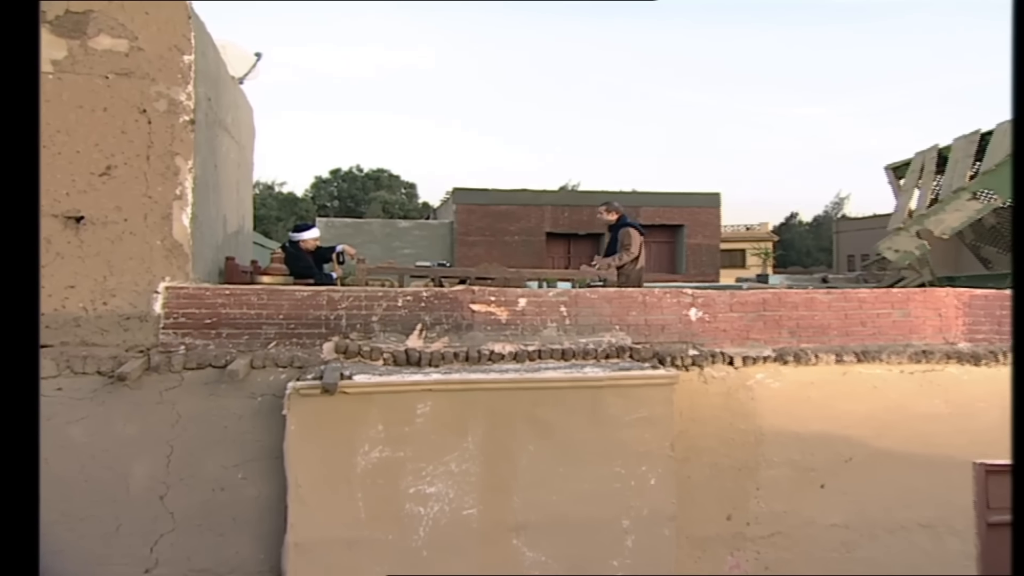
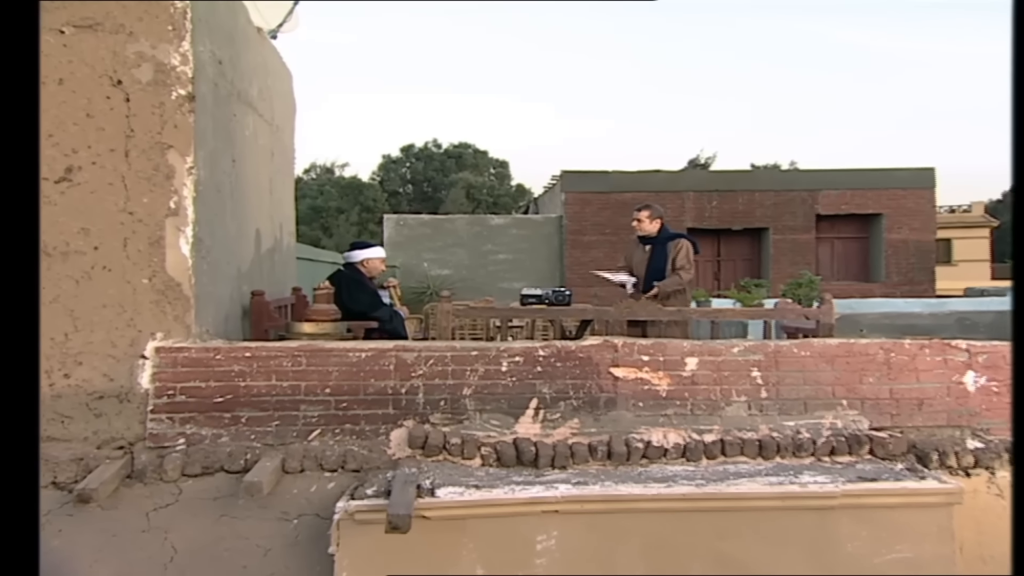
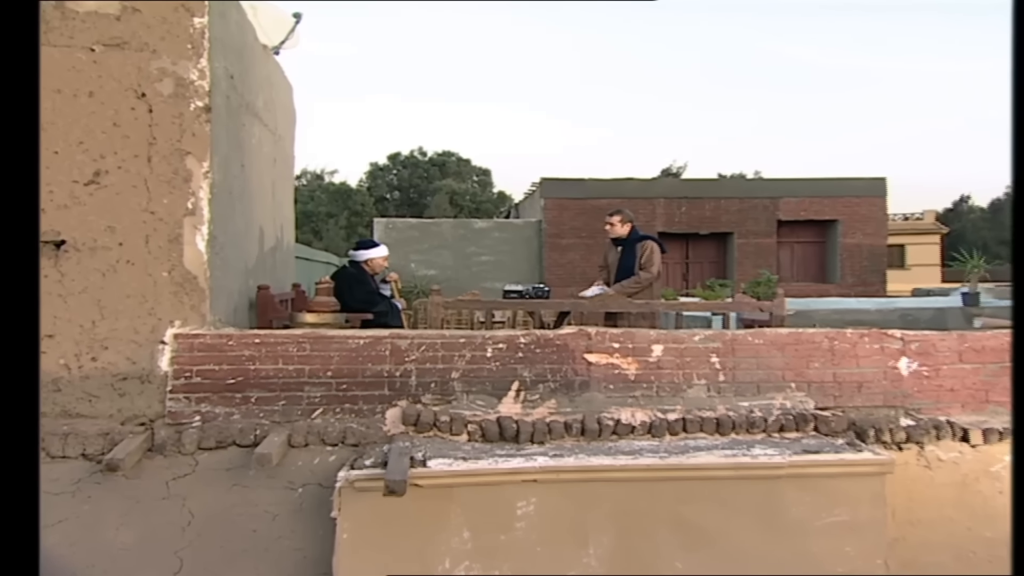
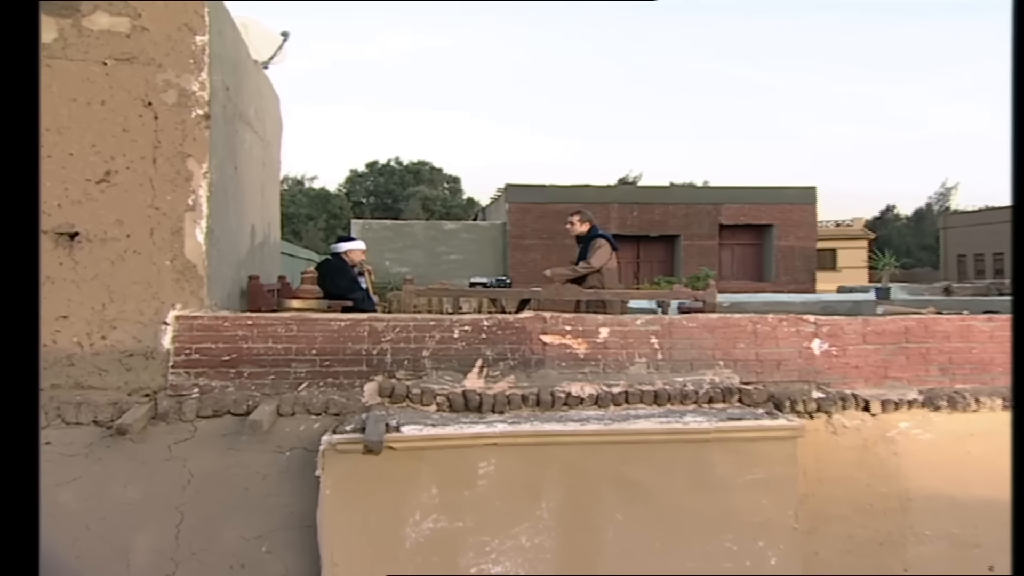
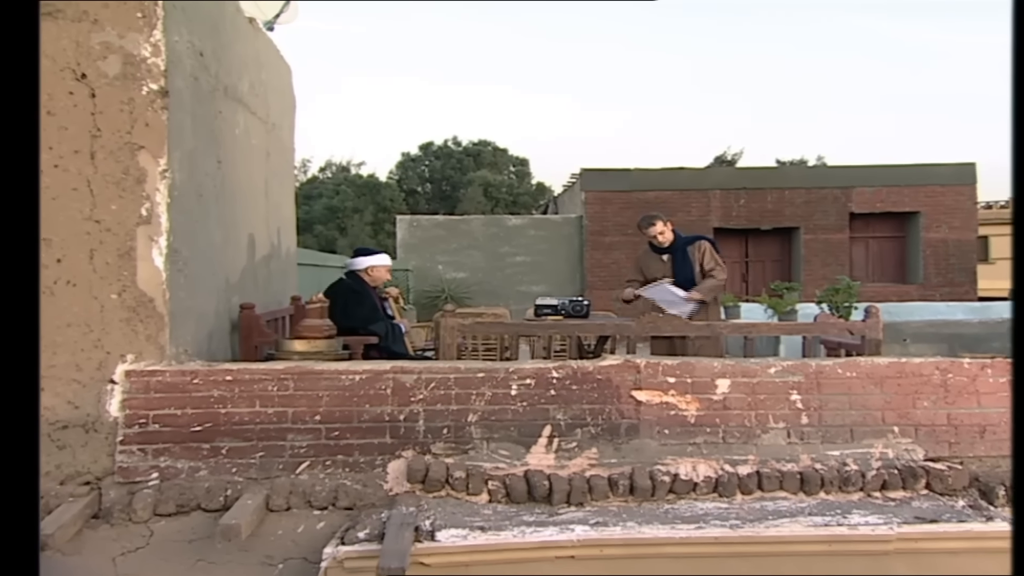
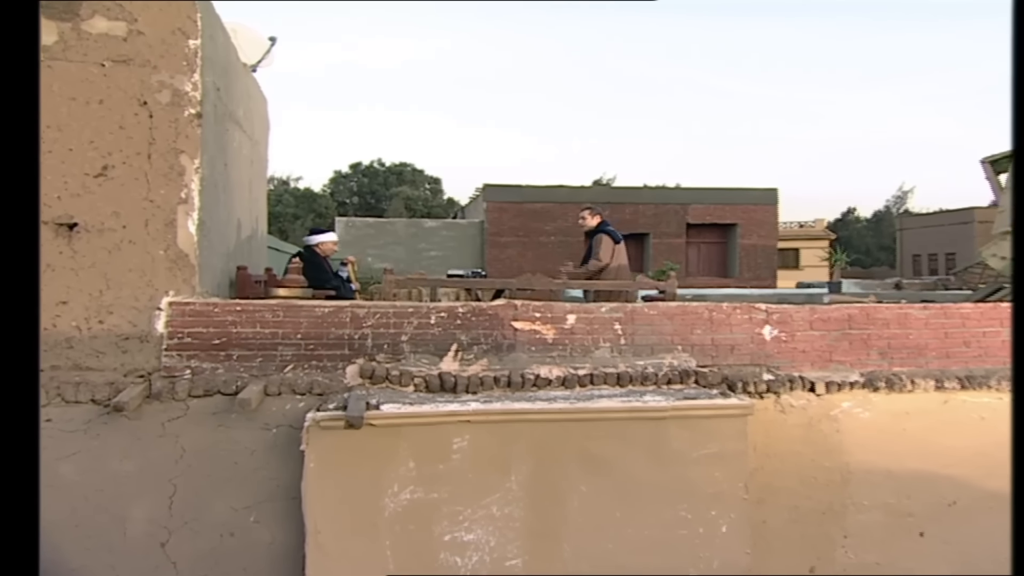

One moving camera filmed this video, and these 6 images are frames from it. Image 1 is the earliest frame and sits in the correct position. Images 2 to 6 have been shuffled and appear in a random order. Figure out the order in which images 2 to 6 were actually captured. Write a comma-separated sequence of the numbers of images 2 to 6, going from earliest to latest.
6, 4, 3, 2, 5
